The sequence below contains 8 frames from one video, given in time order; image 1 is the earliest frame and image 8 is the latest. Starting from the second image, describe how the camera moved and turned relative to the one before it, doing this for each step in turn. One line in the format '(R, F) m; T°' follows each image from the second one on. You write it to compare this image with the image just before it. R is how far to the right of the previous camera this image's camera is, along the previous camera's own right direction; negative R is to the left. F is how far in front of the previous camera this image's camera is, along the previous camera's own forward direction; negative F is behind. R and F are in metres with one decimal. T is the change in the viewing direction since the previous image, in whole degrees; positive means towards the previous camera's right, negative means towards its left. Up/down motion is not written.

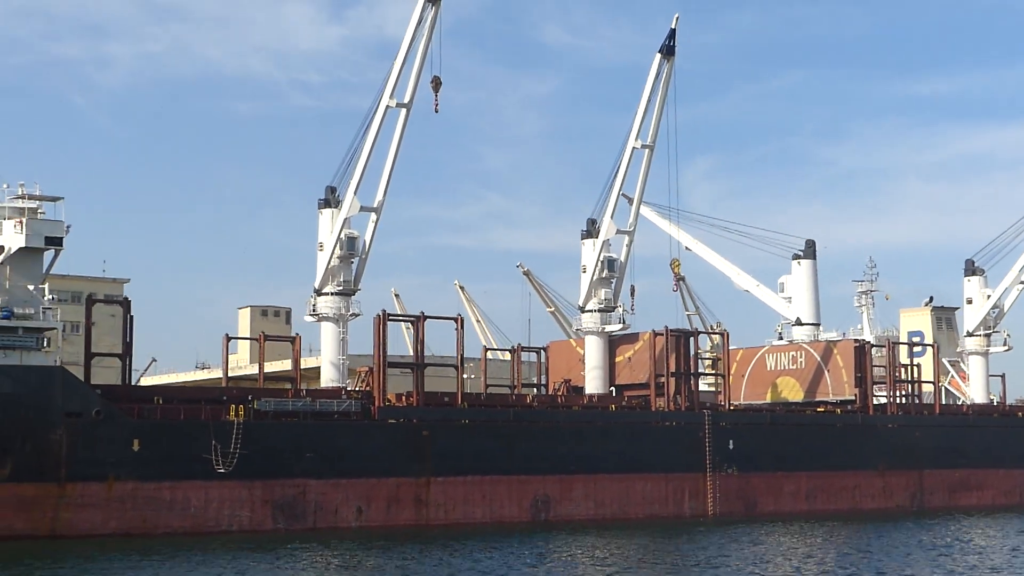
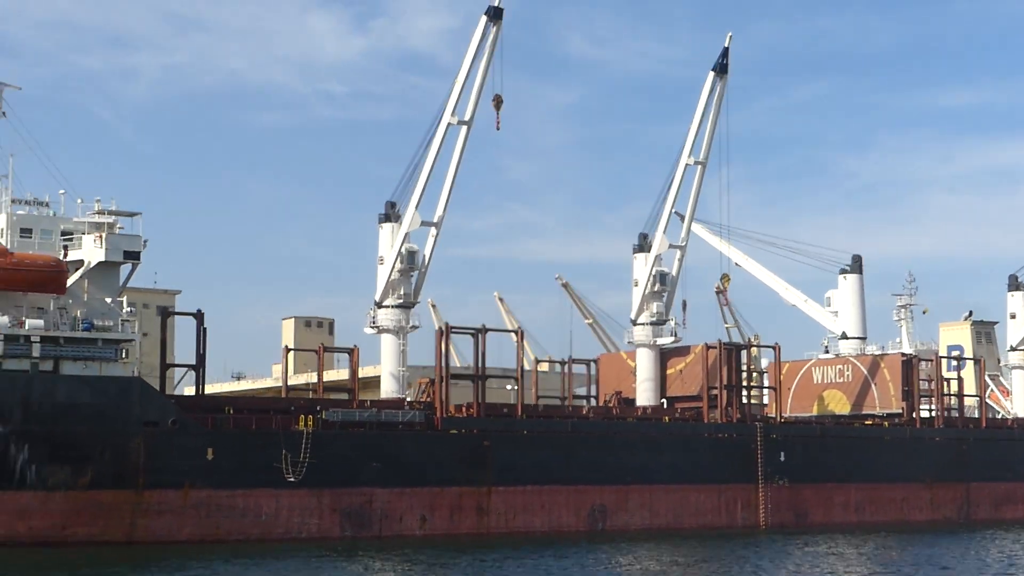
(-0.8, -0.6) m; -1°
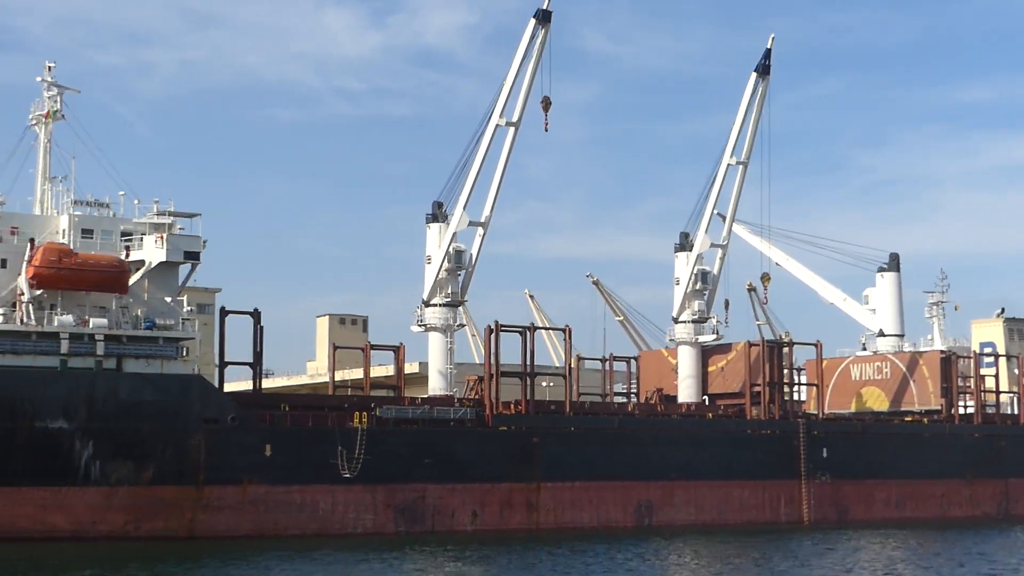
(-0.7, -0.4) m; -1°
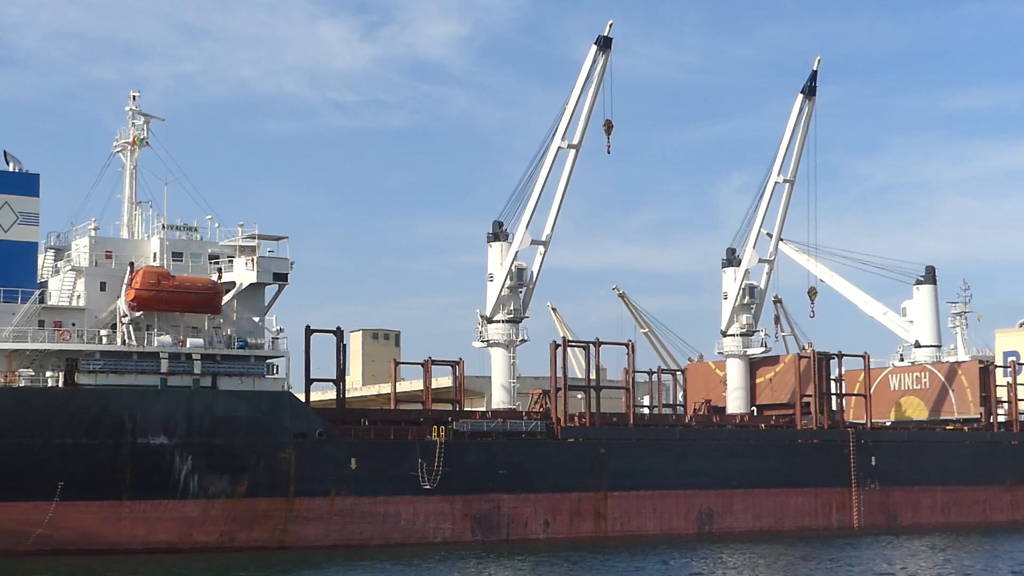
(-1.6, -1.1) m; 0°
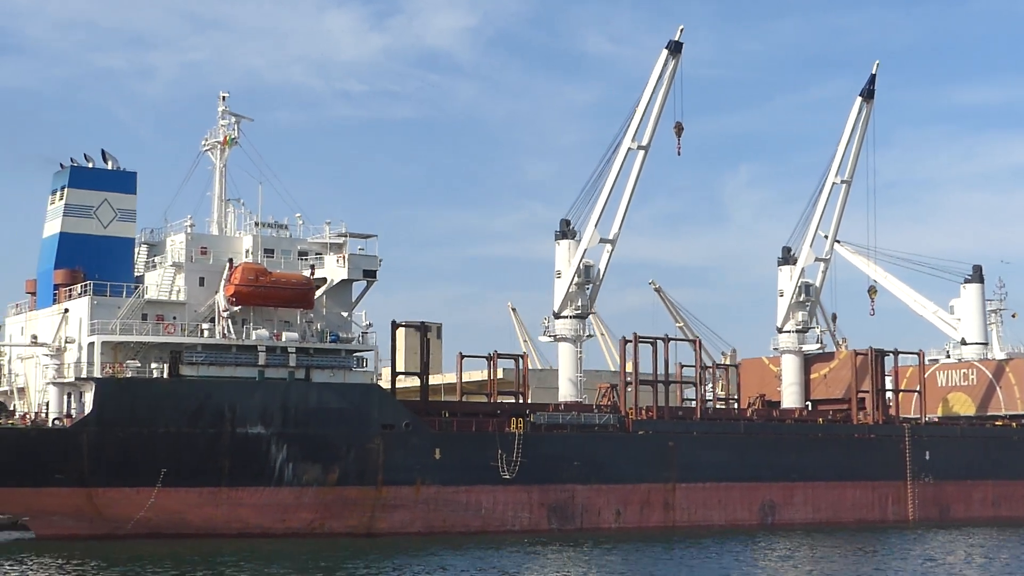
(-1.5, -1.0) m; 0°
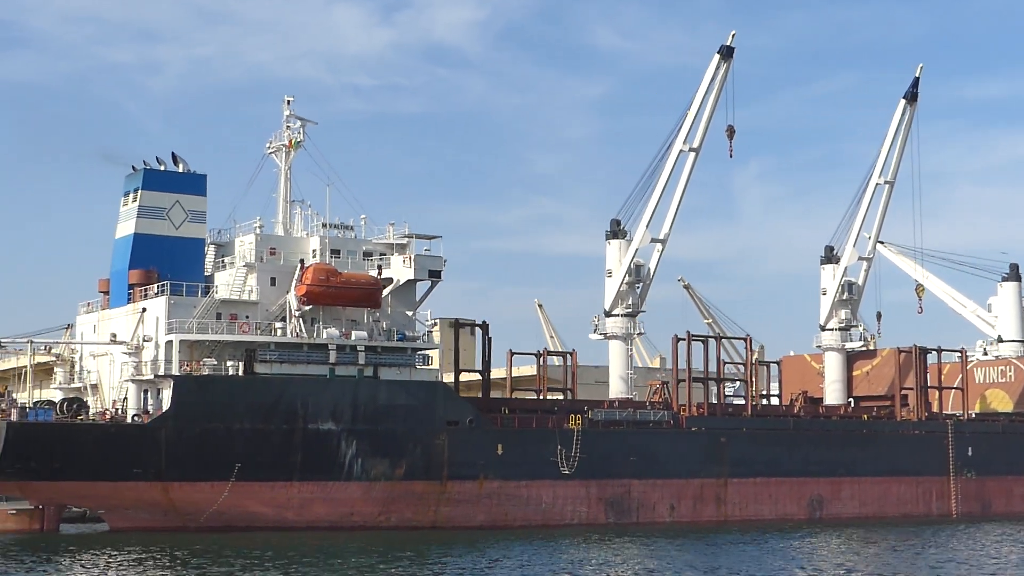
(-1.1, -0.7) m; 0°
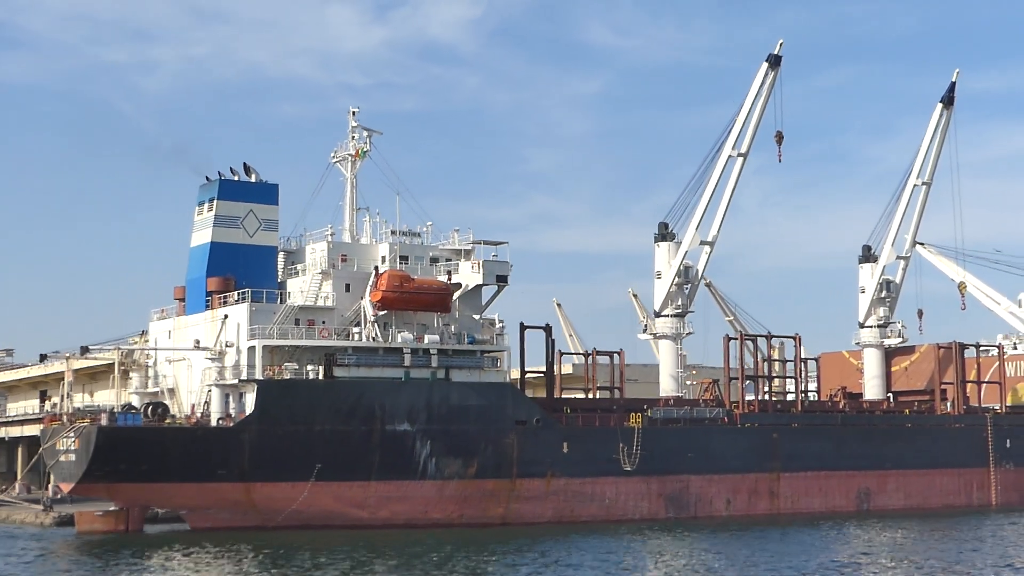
(-1.5, -1.0) m; 0°
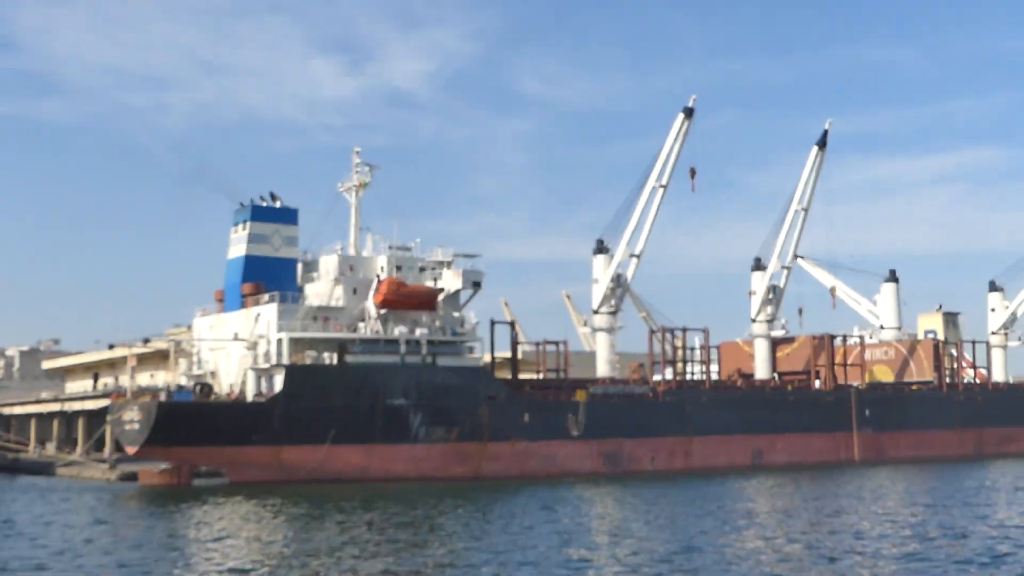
(-1.0, -7.9) m; +3°
